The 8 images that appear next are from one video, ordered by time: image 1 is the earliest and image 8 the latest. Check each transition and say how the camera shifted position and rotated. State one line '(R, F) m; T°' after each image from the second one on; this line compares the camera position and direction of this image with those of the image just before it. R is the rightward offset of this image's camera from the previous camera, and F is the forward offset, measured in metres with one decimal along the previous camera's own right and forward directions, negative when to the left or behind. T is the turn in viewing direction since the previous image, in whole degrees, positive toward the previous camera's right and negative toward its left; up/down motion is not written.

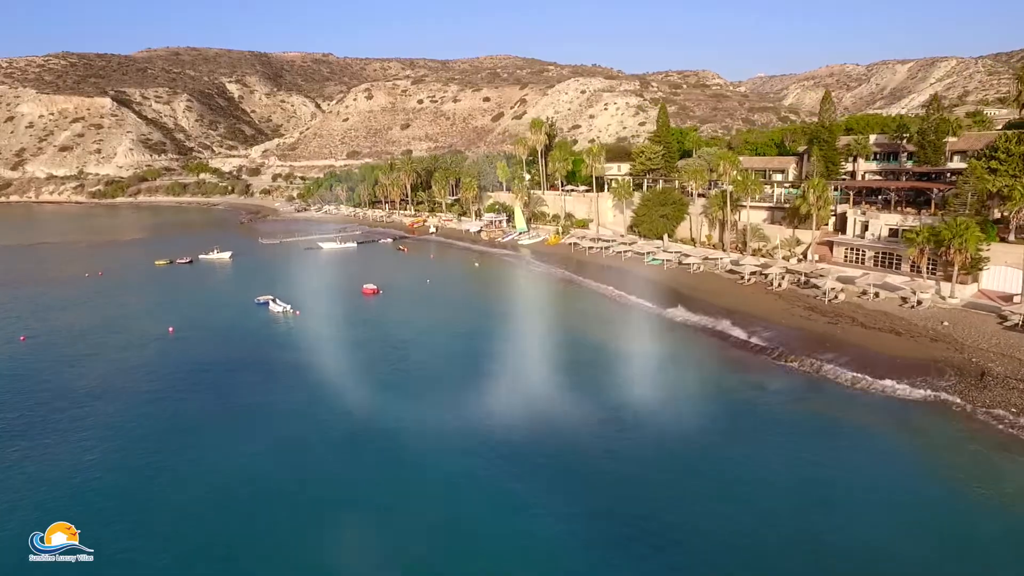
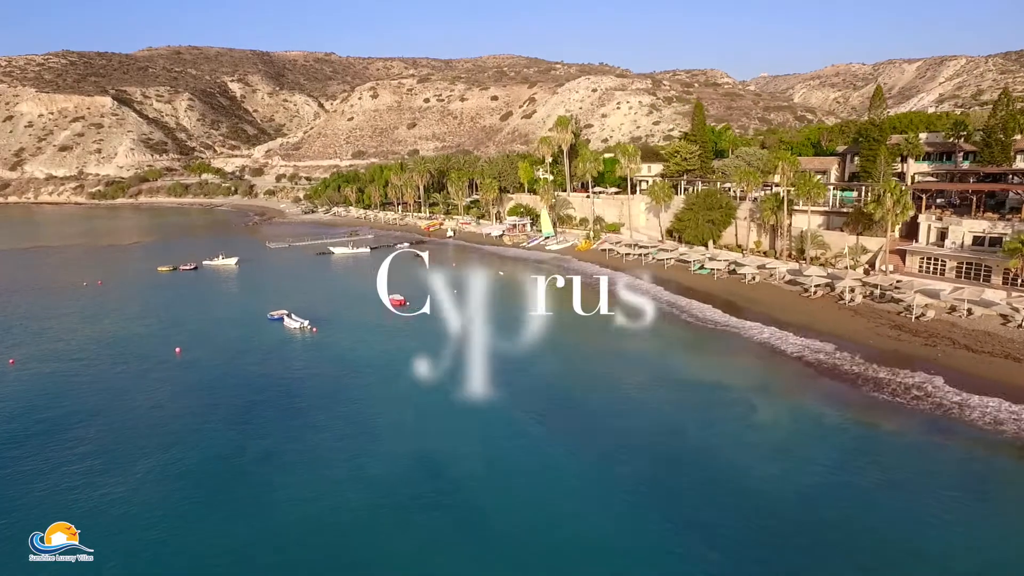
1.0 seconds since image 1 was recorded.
(-2.4, +4.4) m; 0°
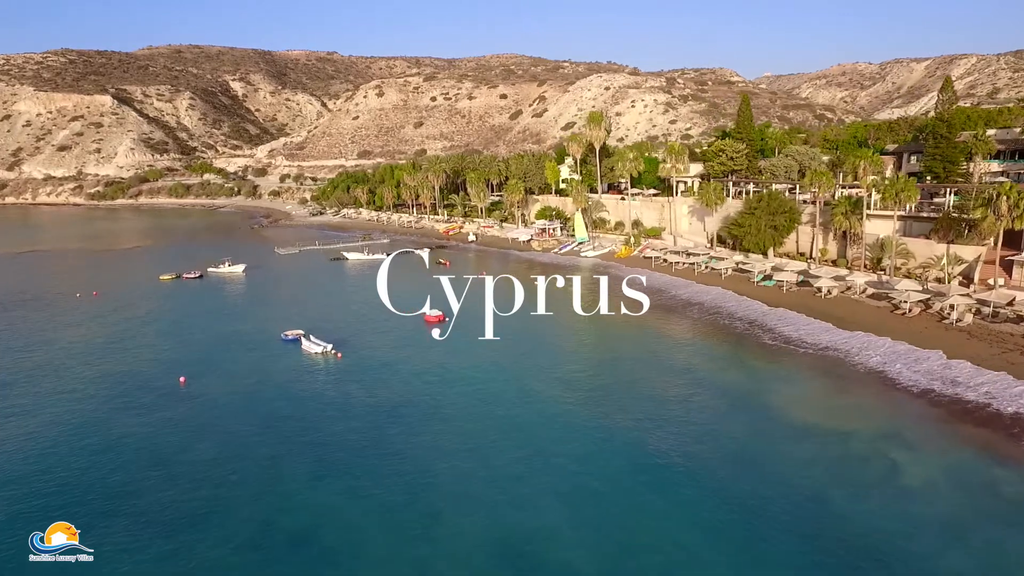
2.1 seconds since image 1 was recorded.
(-2.6, +5.3) m; 0°
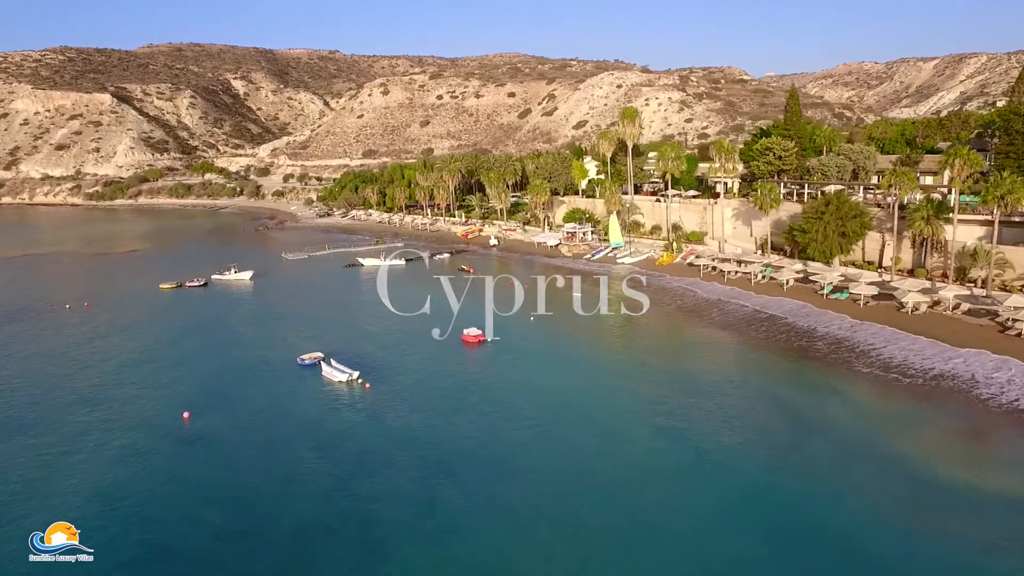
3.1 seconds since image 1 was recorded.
(-2.3, +4.9) m; 0°
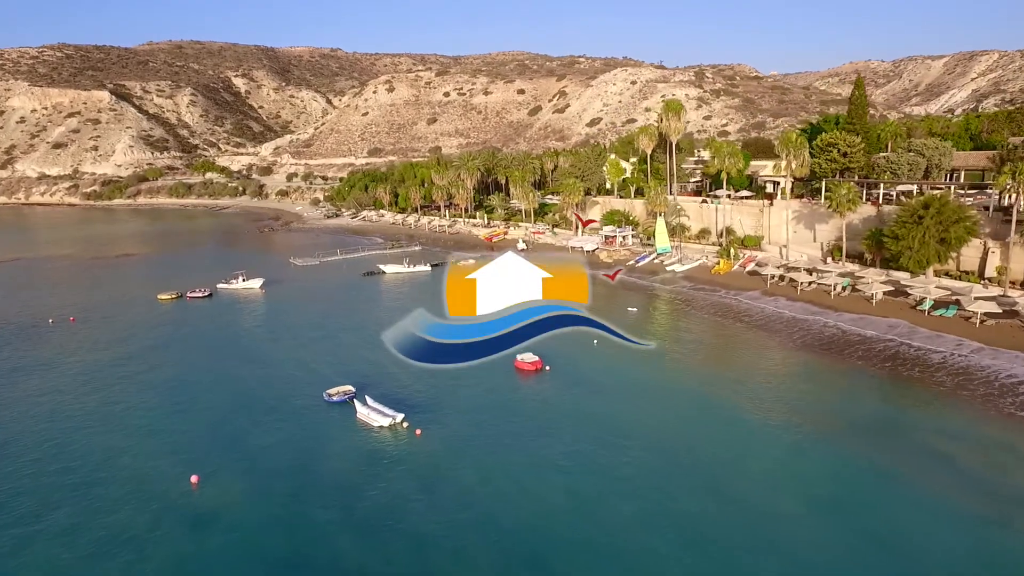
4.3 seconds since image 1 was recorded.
(-2.6, +5.7) m; 0°
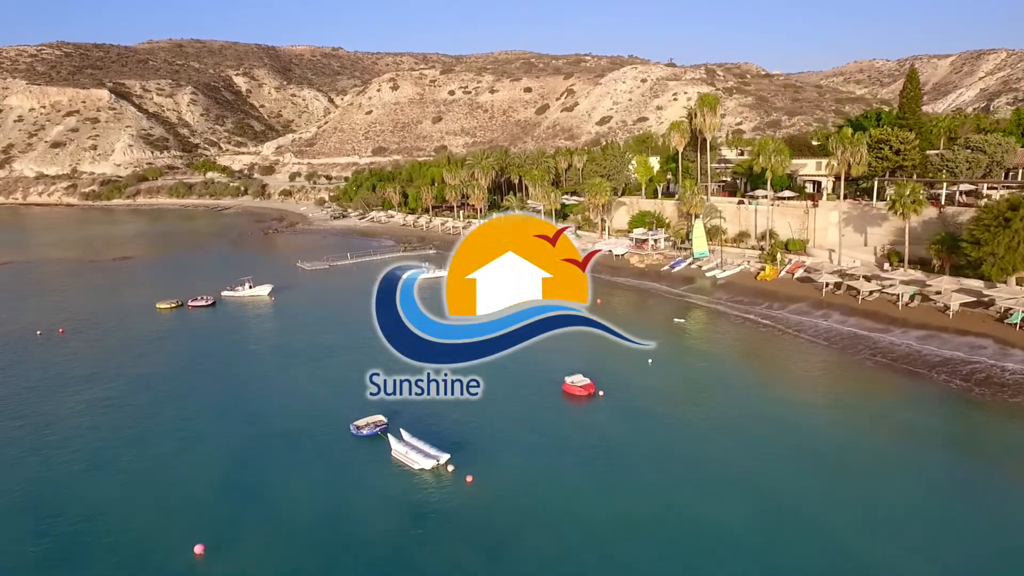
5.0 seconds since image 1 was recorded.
(-1.8, +3.9) m; 0°
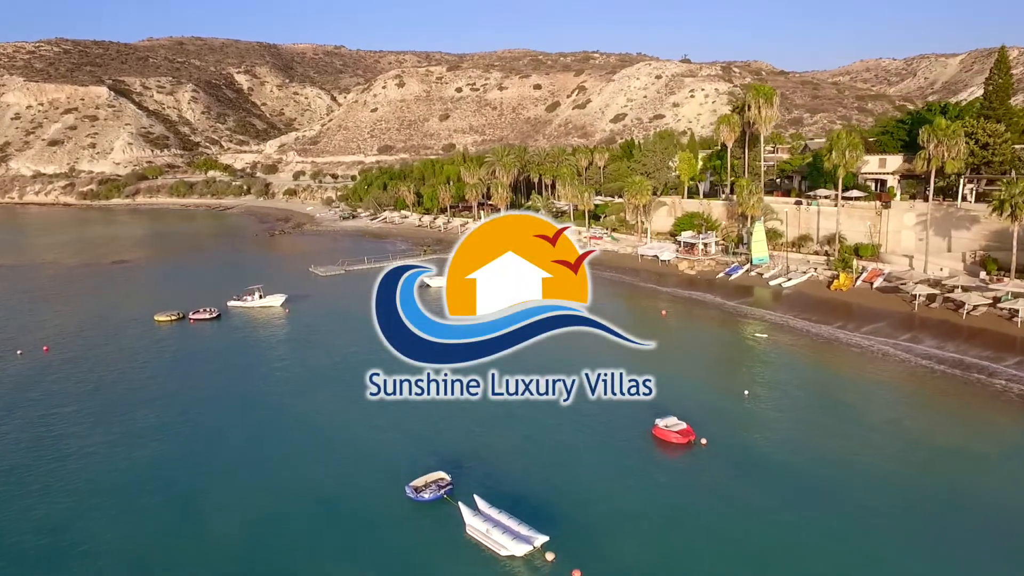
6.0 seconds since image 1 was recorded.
(-2.4, +5.2) m; 0°
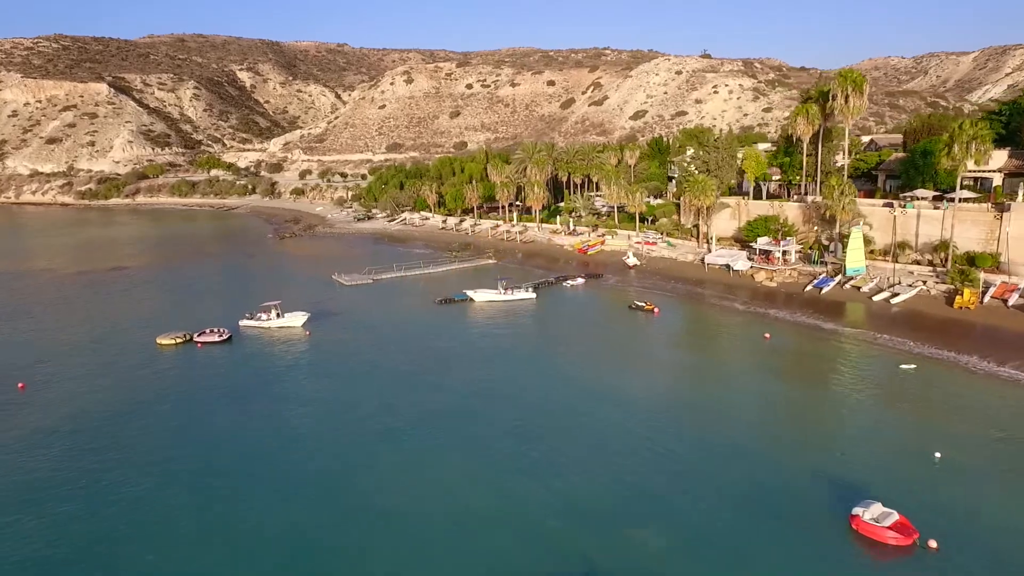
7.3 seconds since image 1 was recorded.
(-3.0, +6.4) m; 0°
